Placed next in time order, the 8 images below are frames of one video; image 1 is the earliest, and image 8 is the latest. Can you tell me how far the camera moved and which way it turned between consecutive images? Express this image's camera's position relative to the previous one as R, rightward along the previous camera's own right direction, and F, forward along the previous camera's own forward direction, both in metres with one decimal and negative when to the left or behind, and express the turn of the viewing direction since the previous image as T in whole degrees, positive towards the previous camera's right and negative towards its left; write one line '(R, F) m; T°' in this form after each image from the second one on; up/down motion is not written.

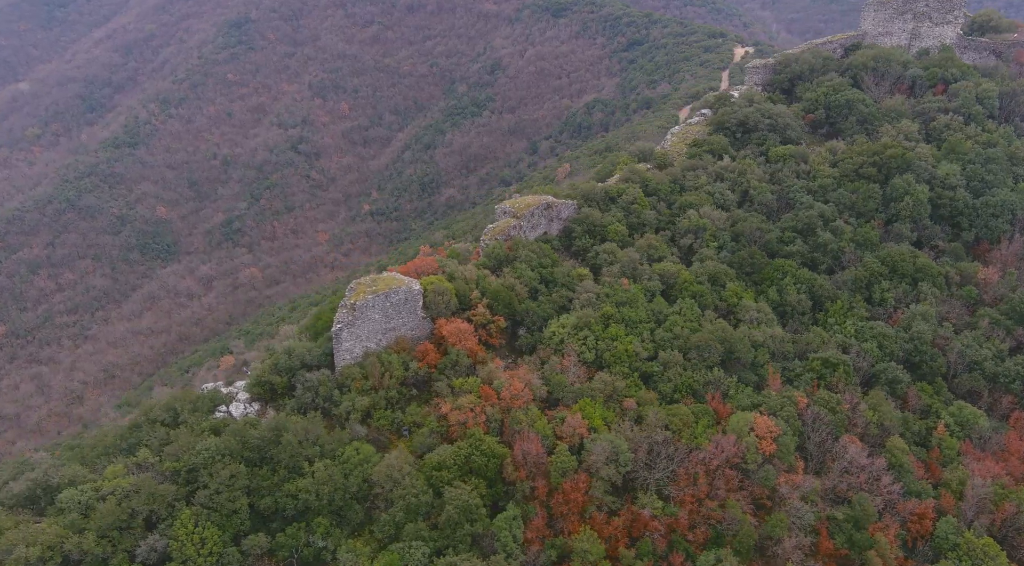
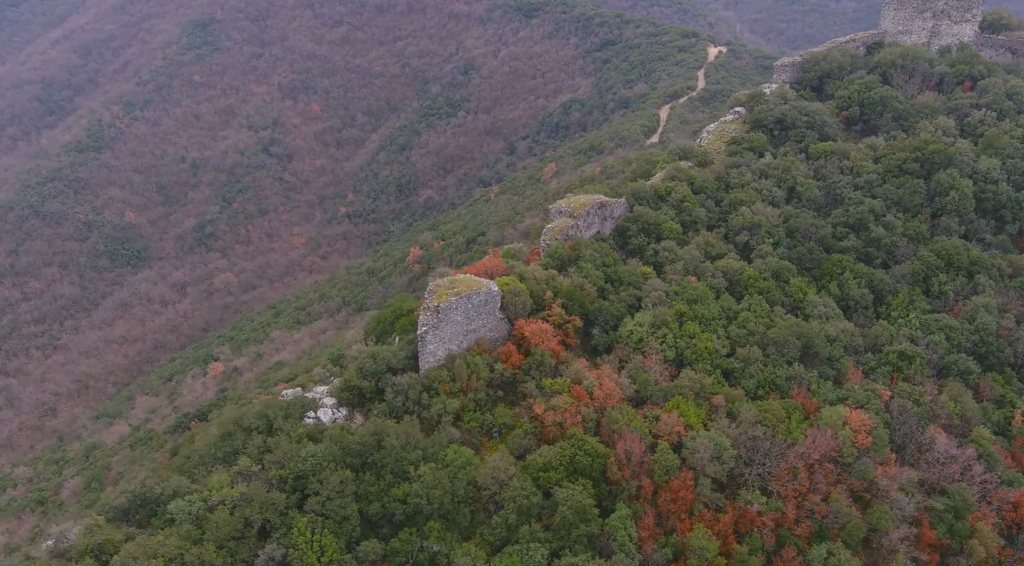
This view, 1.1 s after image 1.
(-2.7, +0.1) m; +1°
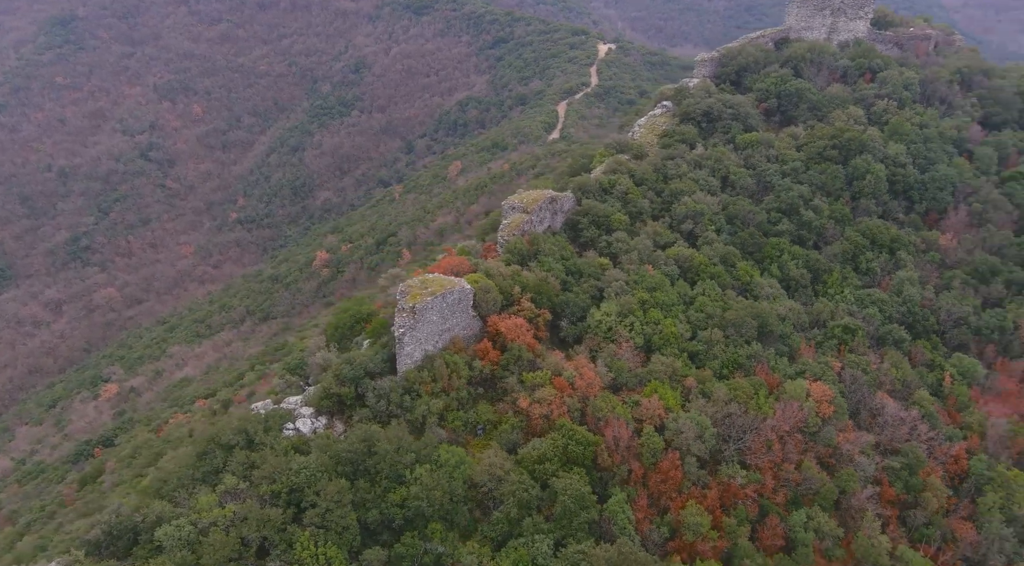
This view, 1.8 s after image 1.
(-1.6, +0.1) m; +7°
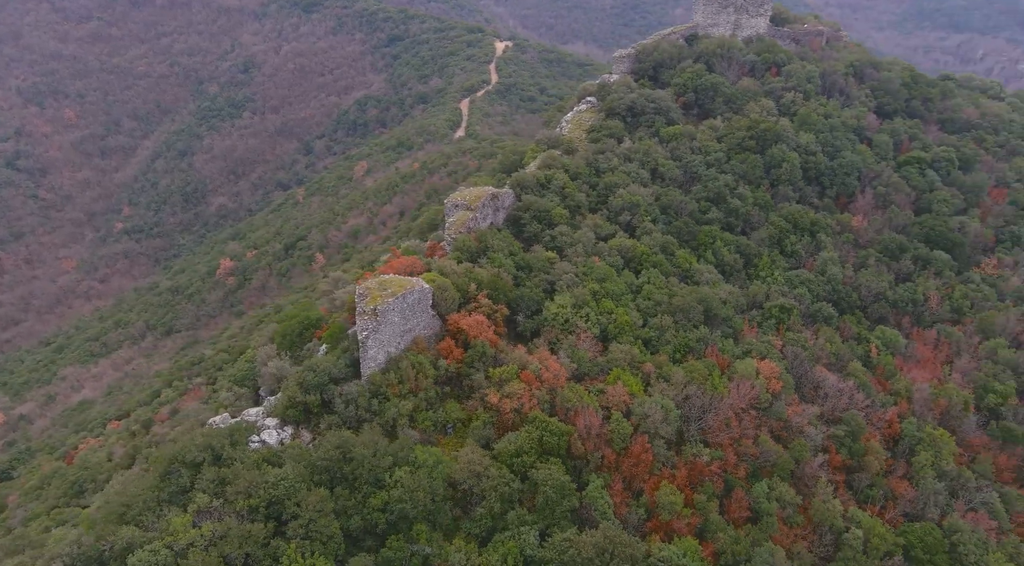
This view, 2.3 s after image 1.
(-1.3, +0.1) m; +7°
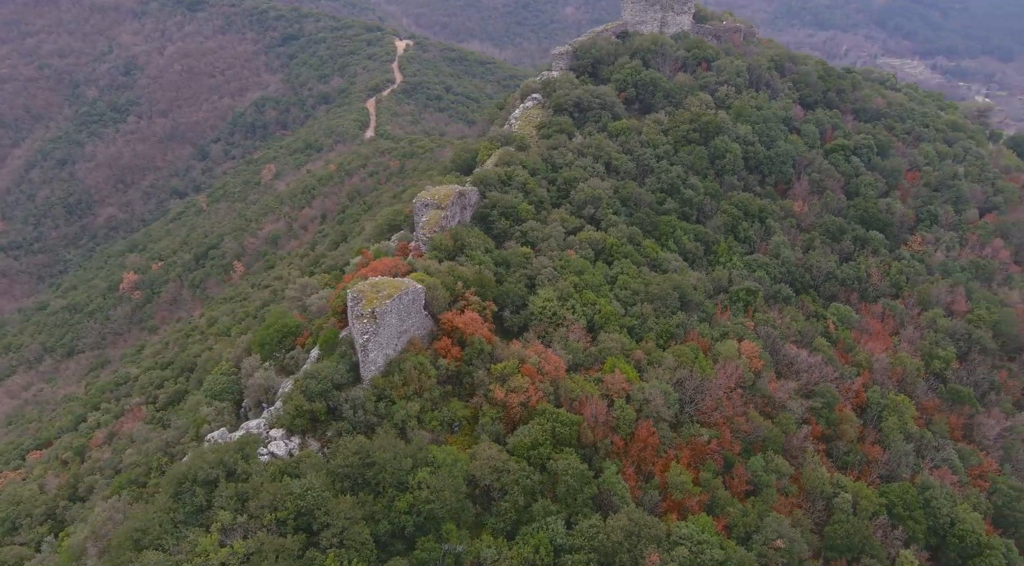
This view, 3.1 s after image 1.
(-2.1, 0.0) m; +7°
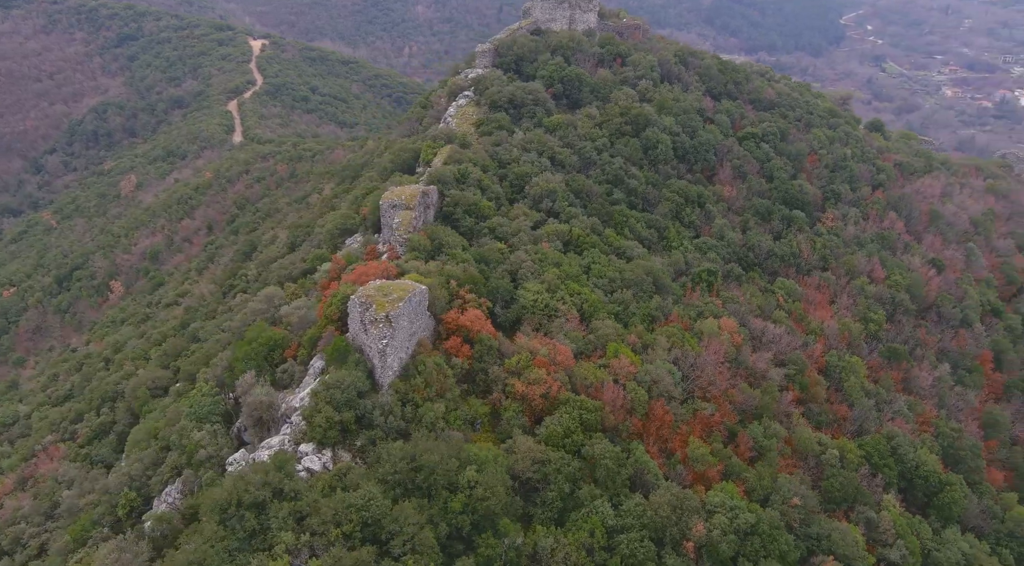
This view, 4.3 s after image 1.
(-3.1, +0.1) m; +9°
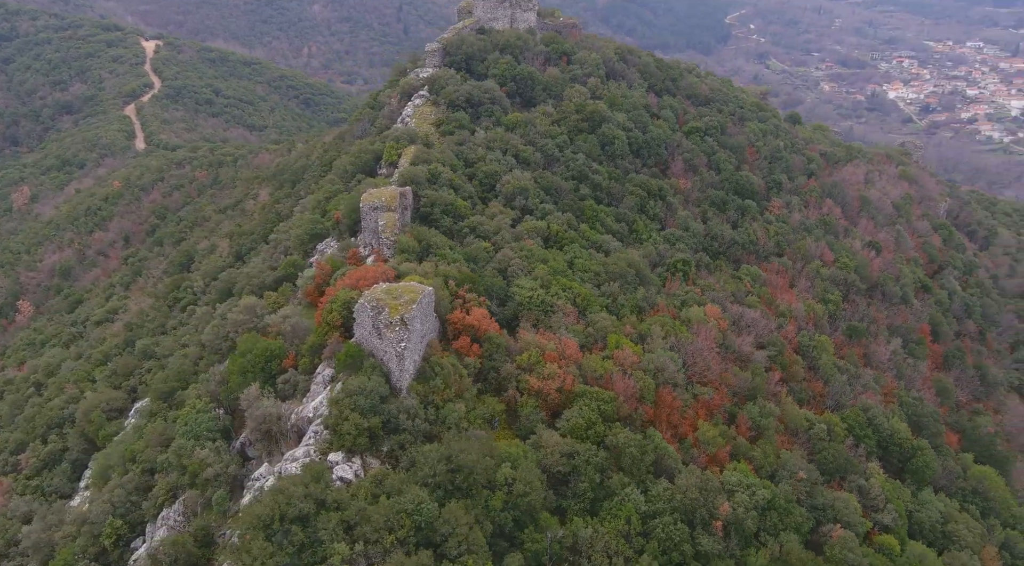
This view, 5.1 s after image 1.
(-2.2, 0.0) m; +6°
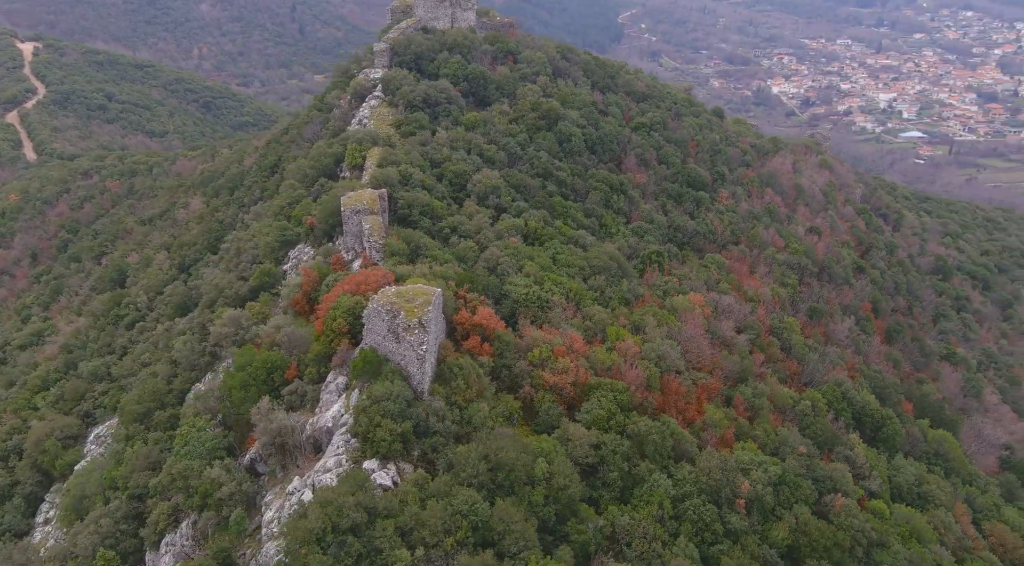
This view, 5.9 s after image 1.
(-2.2, 0.0) m; +6°
